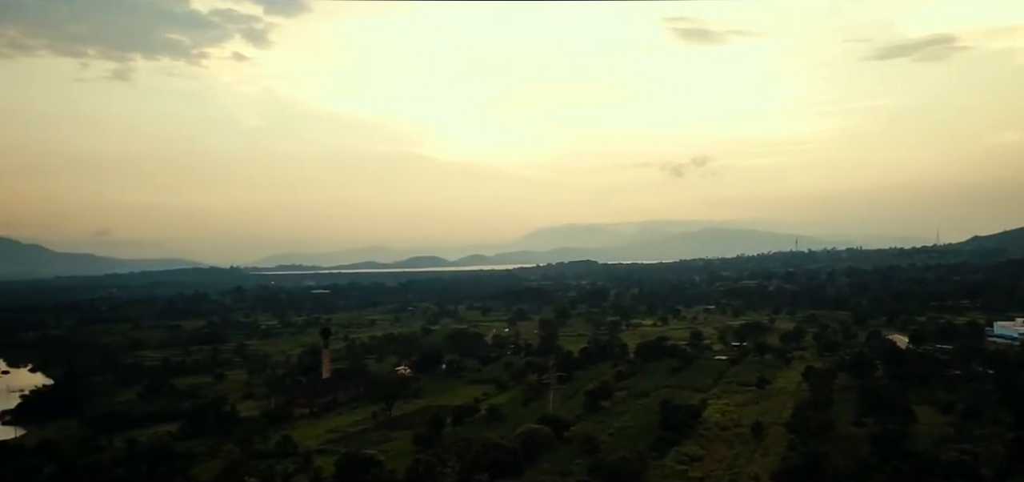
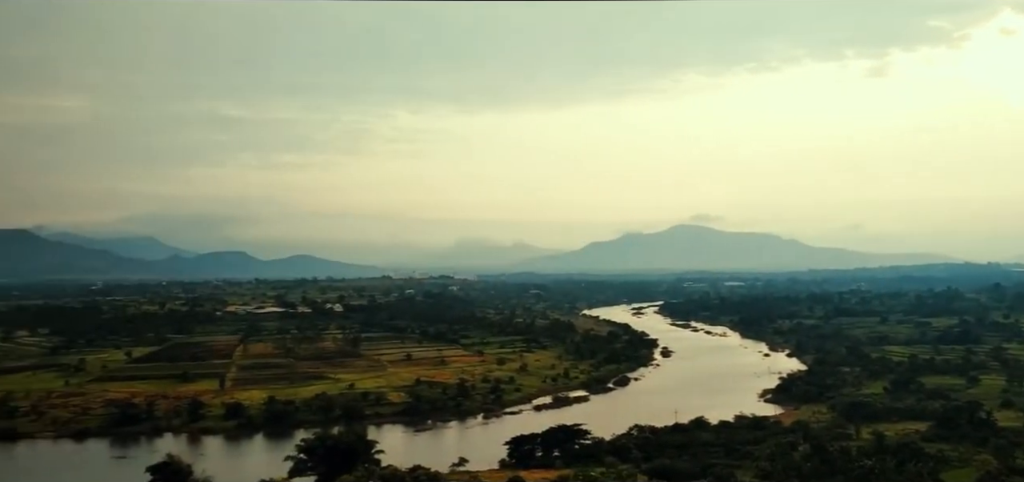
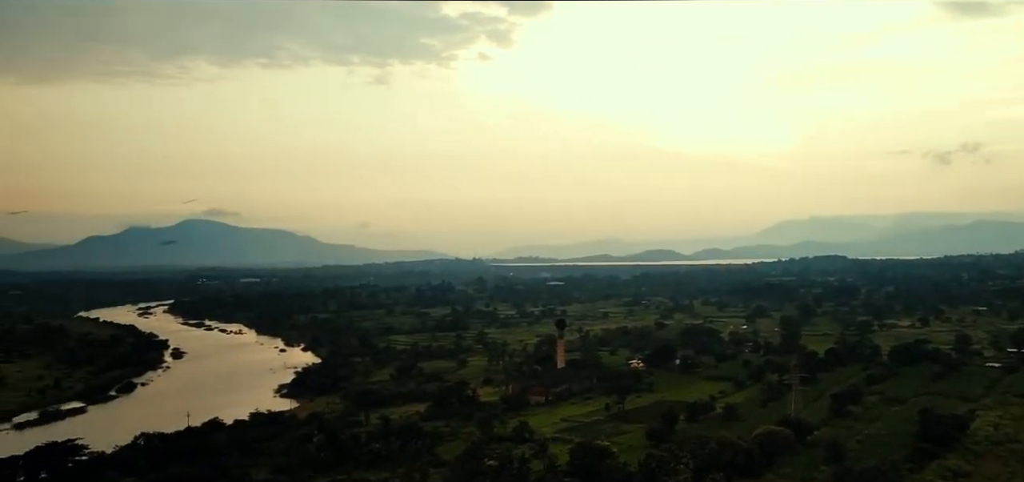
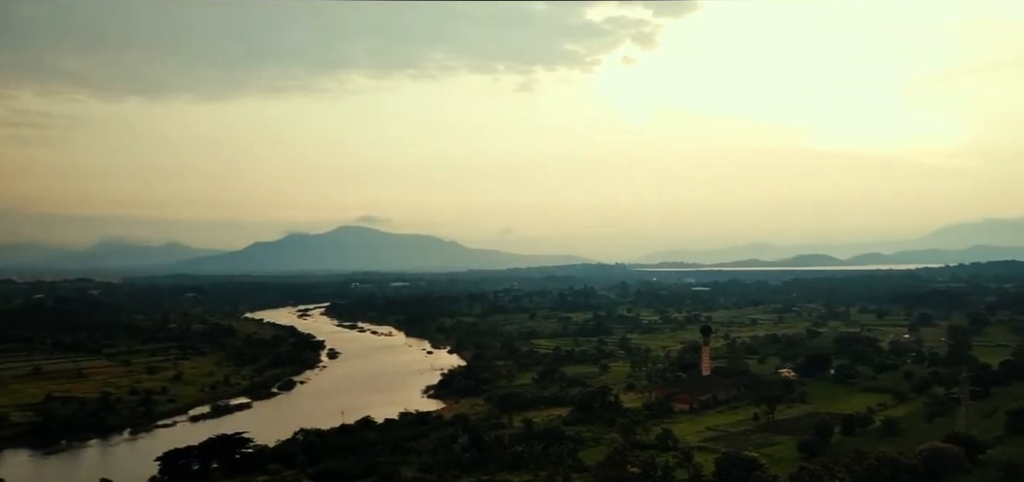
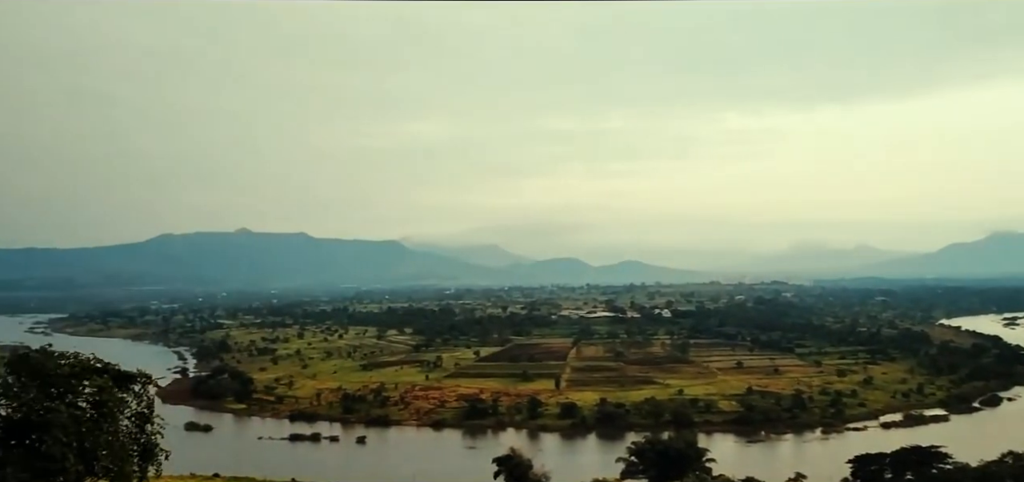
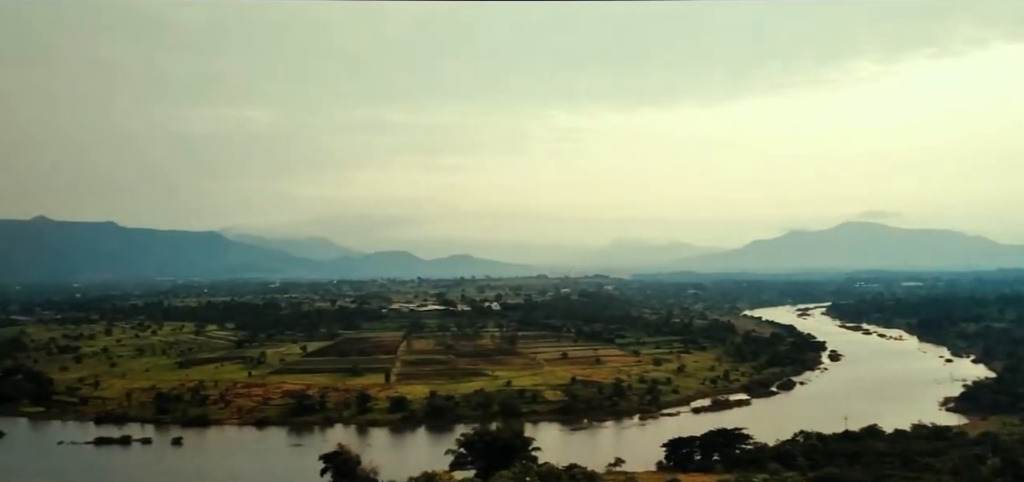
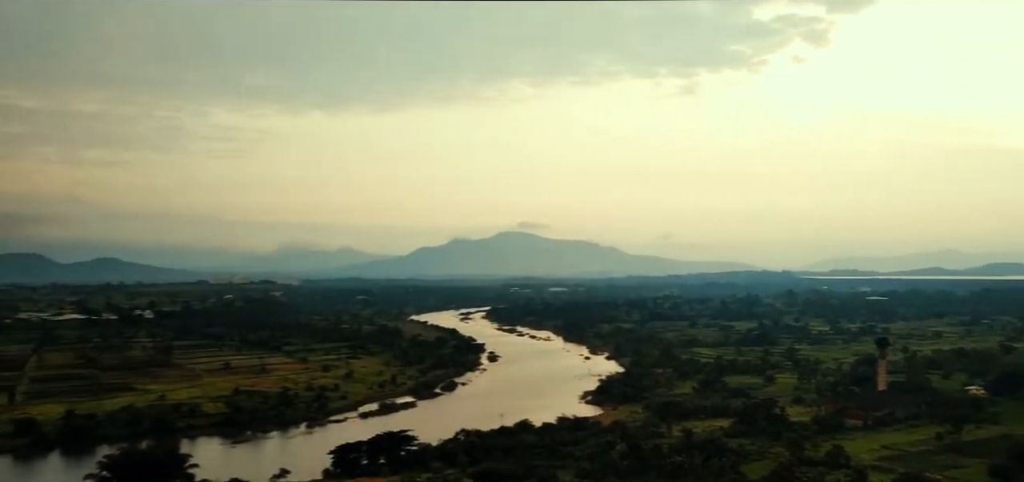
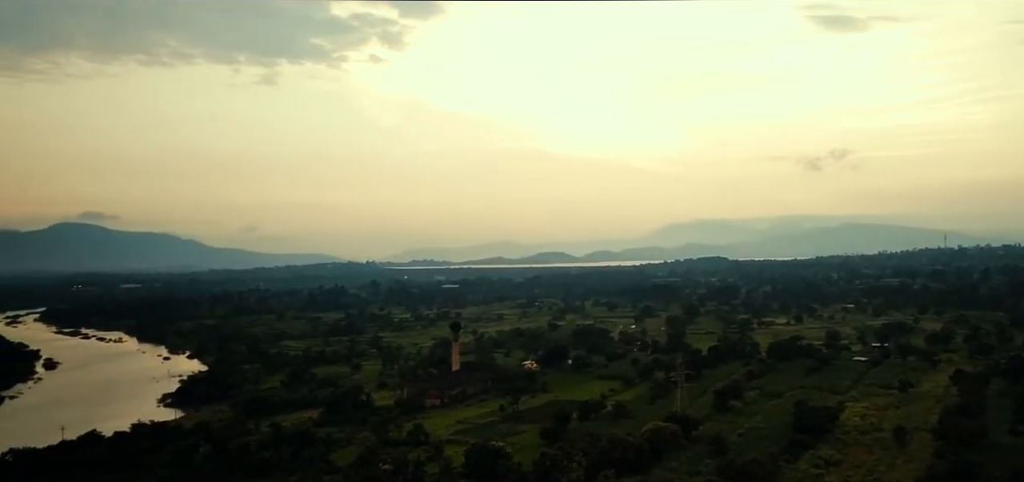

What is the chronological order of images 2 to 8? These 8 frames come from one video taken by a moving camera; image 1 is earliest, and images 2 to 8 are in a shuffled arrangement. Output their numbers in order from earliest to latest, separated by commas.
8, 3, 4, 7, 2, 6, 5
